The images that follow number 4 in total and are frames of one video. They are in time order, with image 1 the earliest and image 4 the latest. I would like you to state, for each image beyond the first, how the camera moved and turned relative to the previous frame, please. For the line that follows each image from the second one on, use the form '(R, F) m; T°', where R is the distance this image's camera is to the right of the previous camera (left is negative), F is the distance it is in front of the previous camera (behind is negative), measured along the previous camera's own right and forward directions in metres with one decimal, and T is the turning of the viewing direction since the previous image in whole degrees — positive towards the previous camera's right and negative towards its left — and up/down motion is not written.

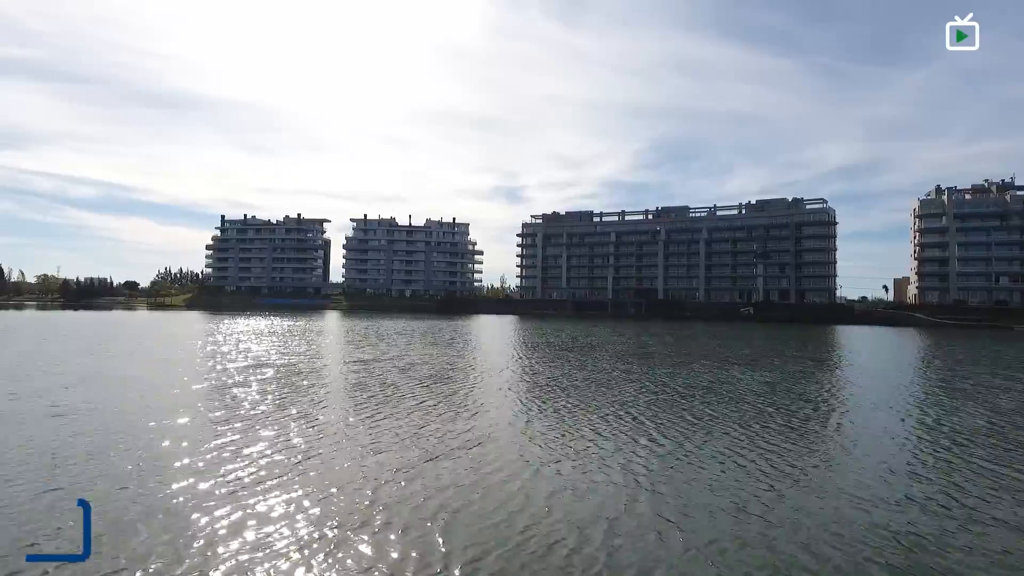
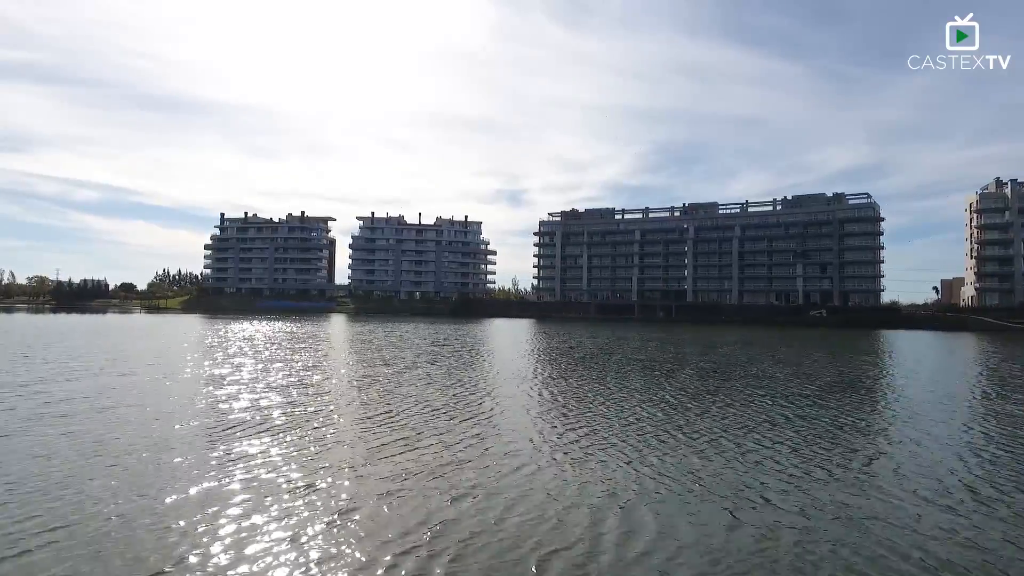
(-1.4, +3.7) m; 0°
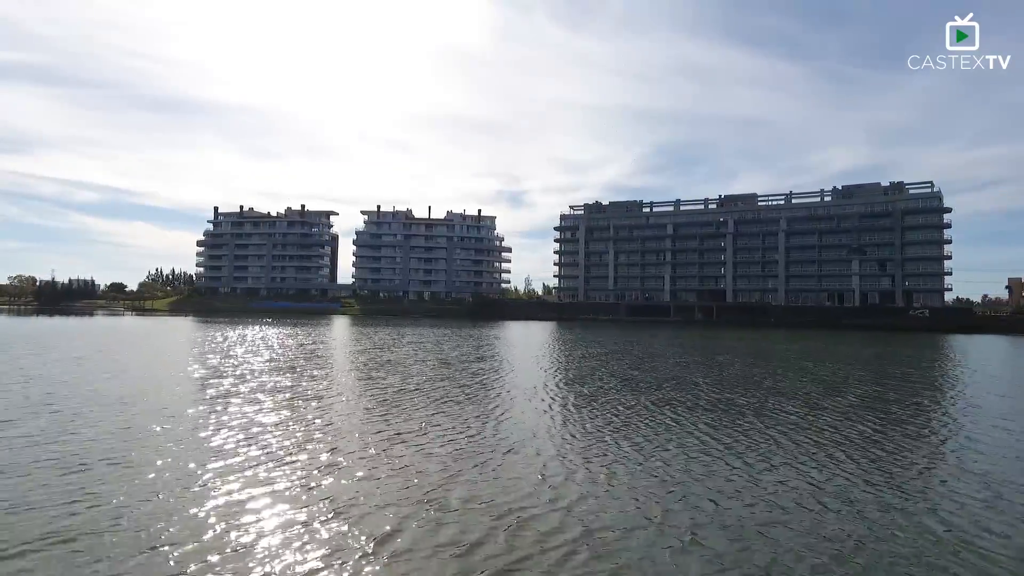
(-1.7, +4.8) m; 0°
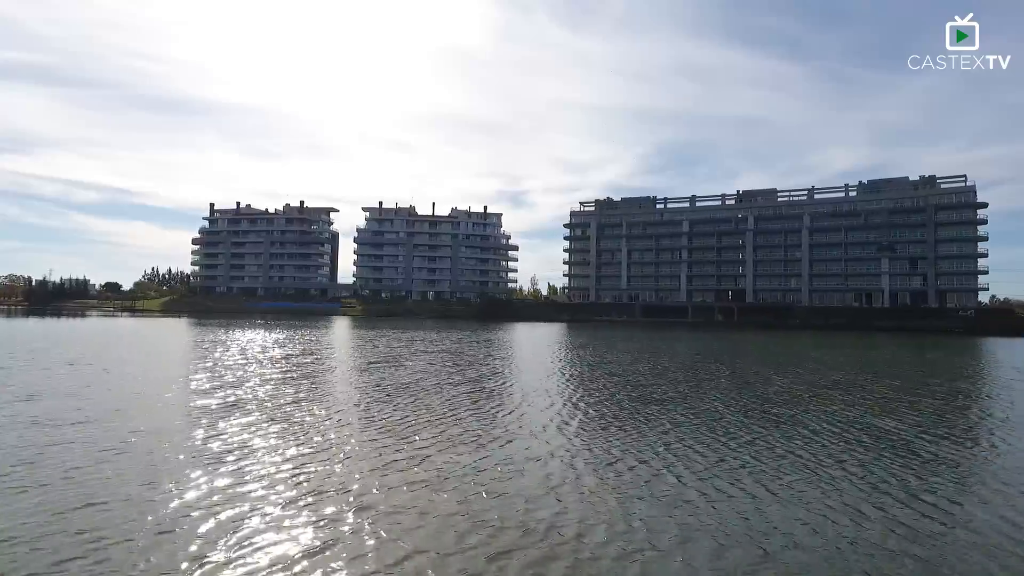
(-0.7, +2.3) m; 0°
